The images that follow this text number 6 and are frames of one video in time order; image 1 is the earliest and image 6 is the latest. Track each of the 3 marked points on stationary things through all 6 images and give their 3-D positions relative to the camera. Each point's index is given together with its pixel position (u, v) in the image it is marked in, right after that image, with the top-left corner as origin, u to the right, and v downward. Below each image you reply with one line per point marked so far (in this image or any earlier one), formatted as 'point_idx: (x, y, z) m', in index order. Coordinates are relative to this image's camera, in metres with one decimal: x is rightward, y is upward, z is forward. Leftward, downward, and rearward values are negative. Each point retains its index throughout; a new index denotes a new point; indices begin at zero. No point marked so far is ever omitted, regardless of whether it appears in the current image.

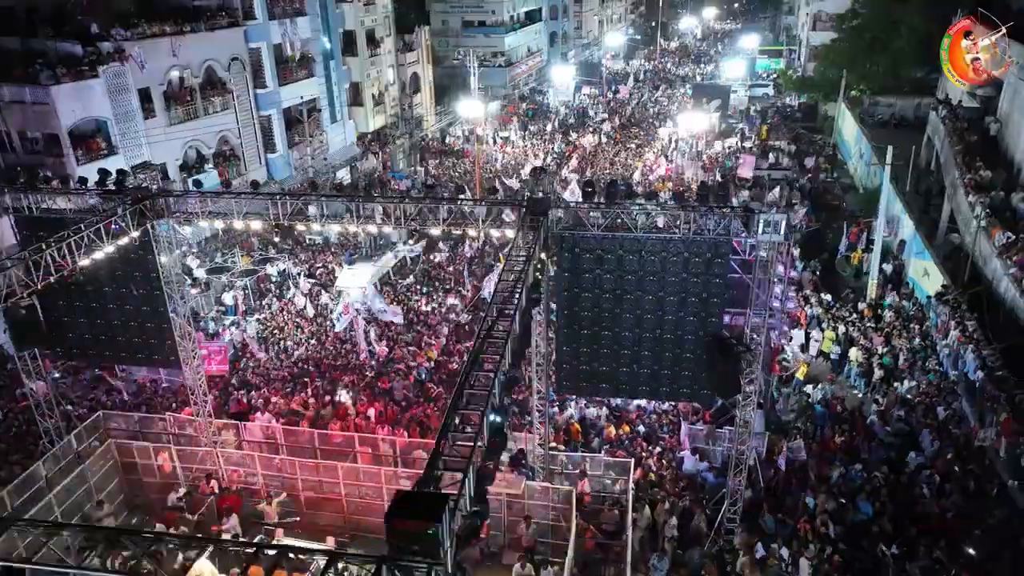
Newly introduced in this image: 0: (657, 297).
0: (+2.2, -0.2, +11.2) m
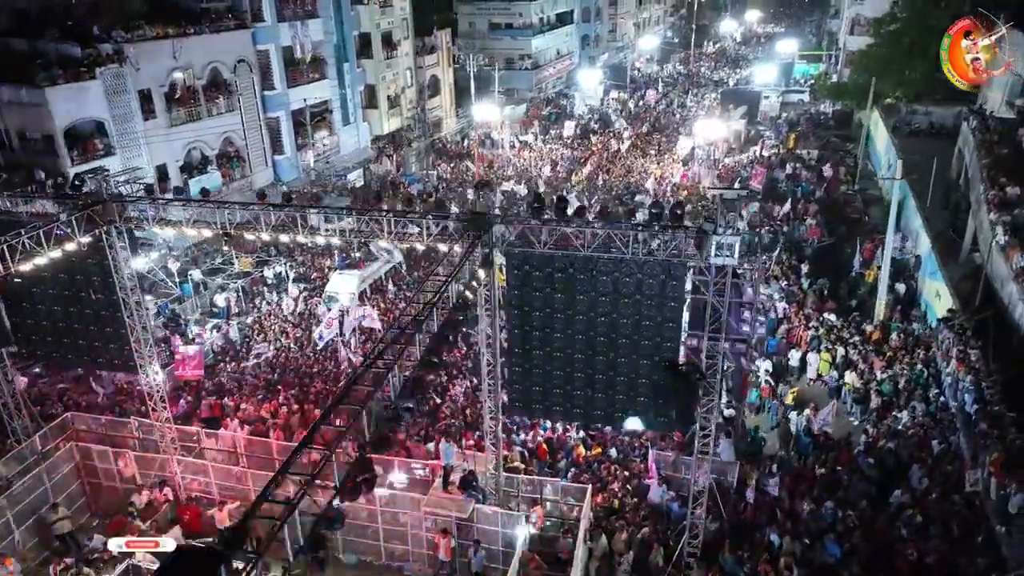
0: (+1.4, -0.5, +10.6) m
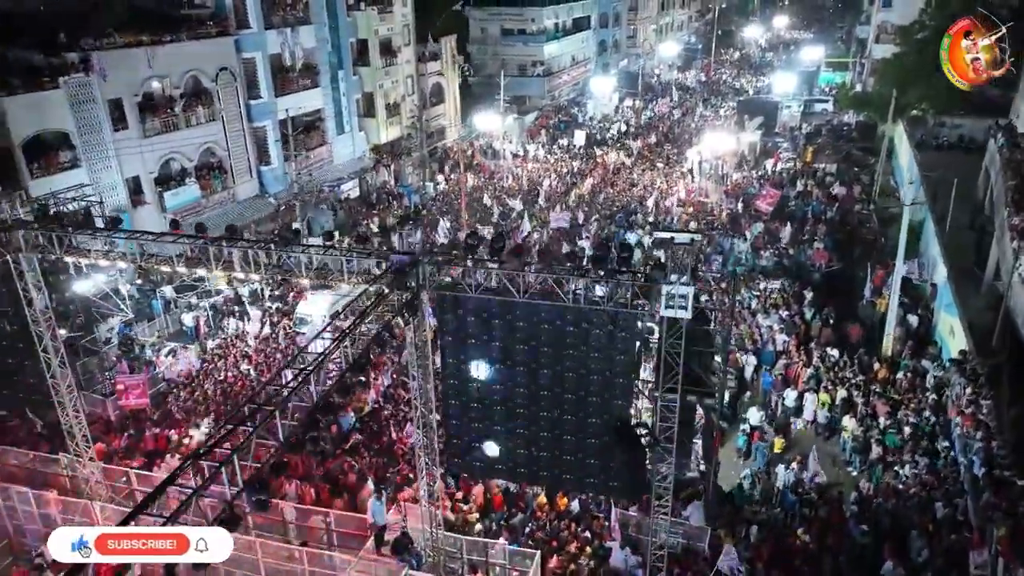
0: (+0.5, -1.1, +9.4) m
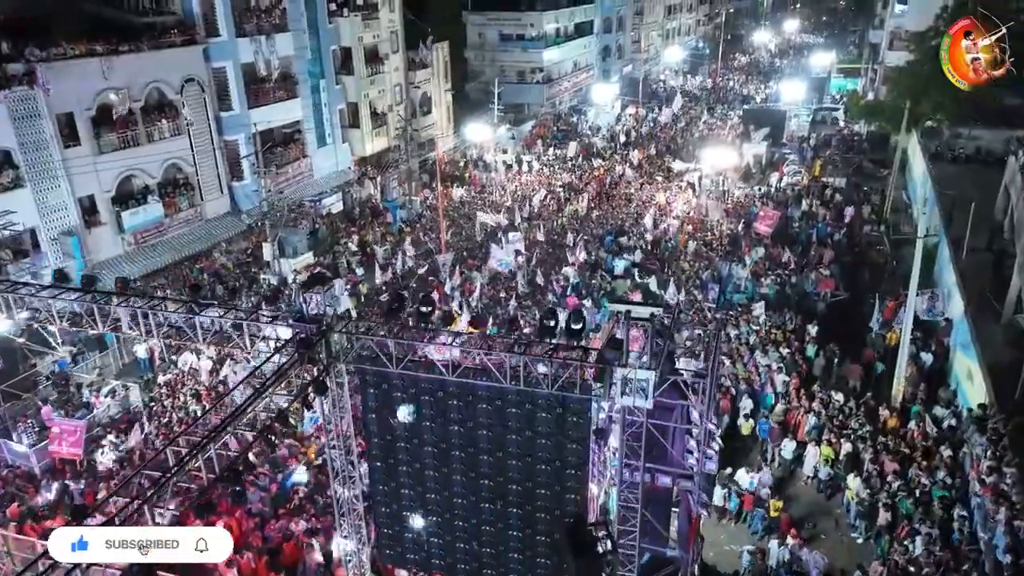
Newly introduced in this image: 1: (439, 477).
0: (-0.2, -1.9, +7.9) m
1: (-0.9, -2.2, +8.2) m
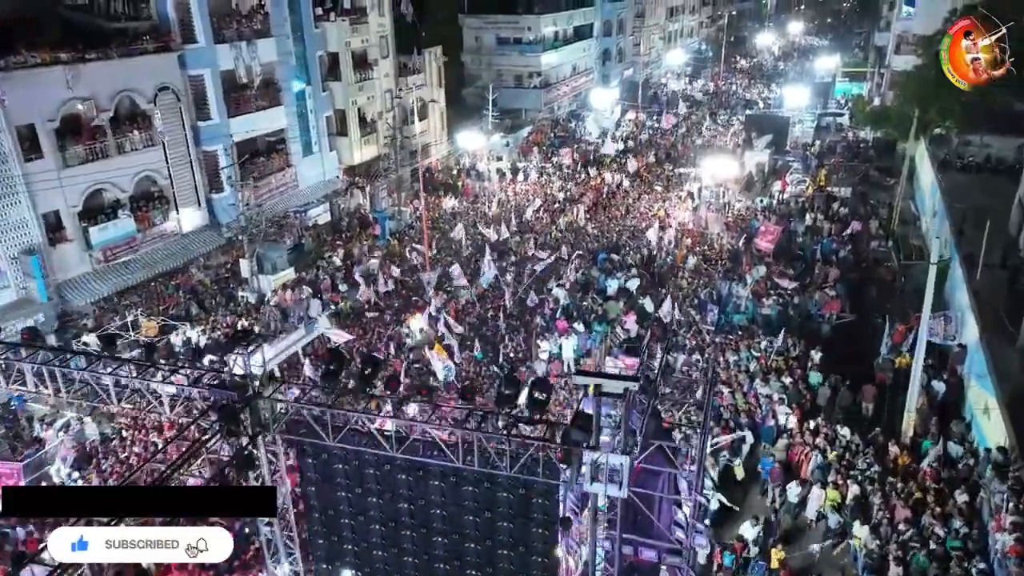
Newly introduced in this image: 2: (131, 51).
0: (-0.6, -2.4, +6.9) m
1: (-1.3, -2.7, +7.2) m
2: (-10.6, +6.6, +19.8) m
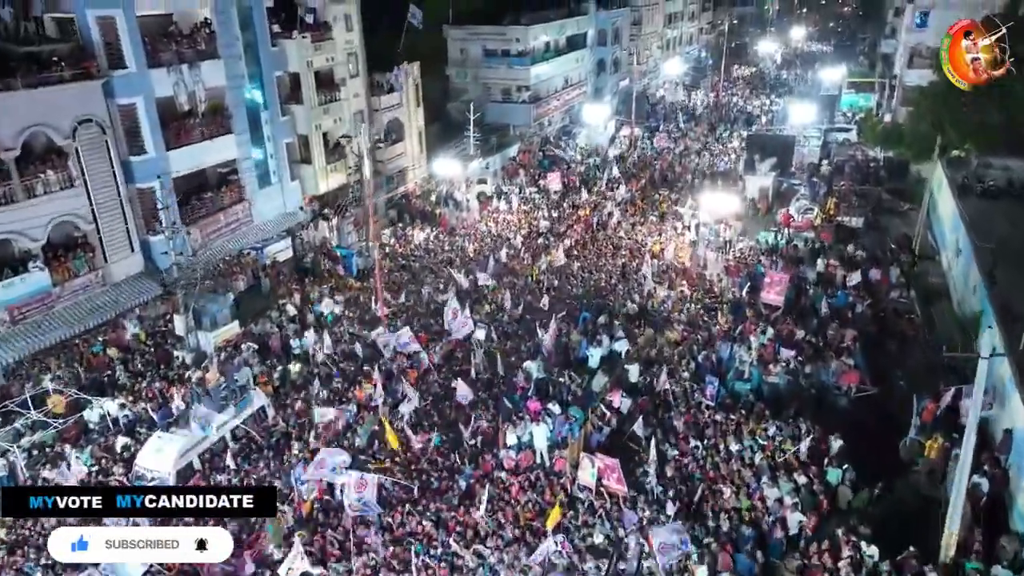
0: (-1.3, -3.9, +4.3) m
1: (-2.0, -4.2, +4.6) m
2: (-11.4, +5.1, +17.3) m
